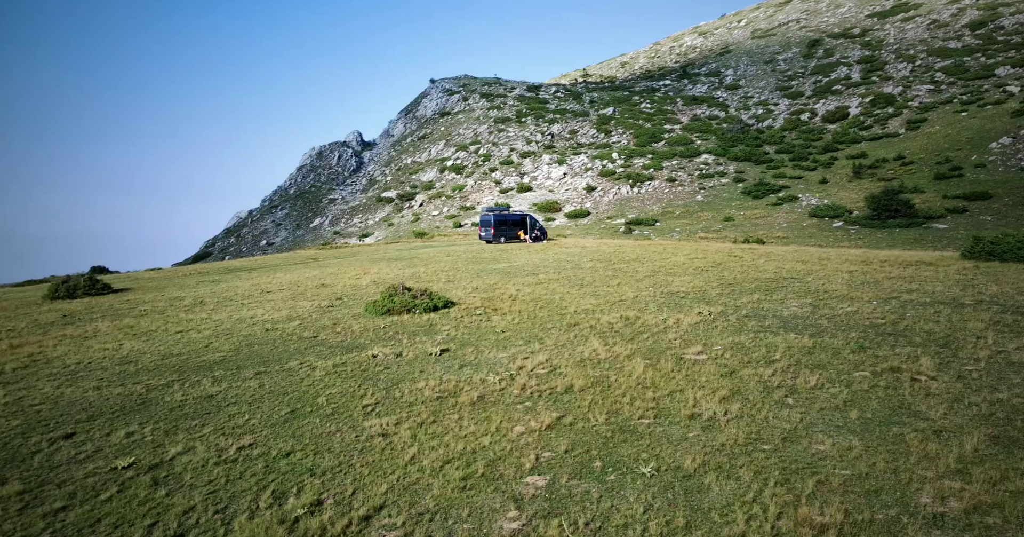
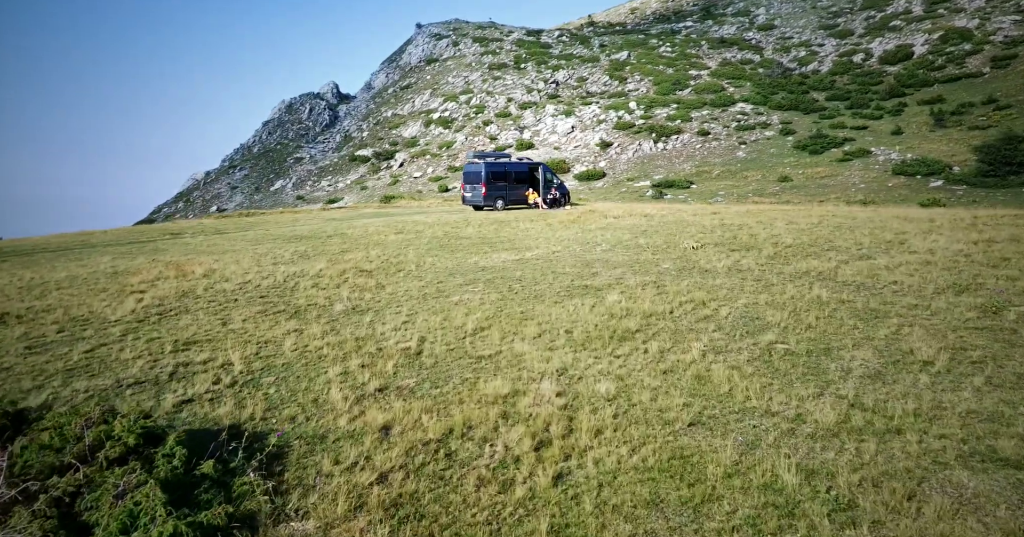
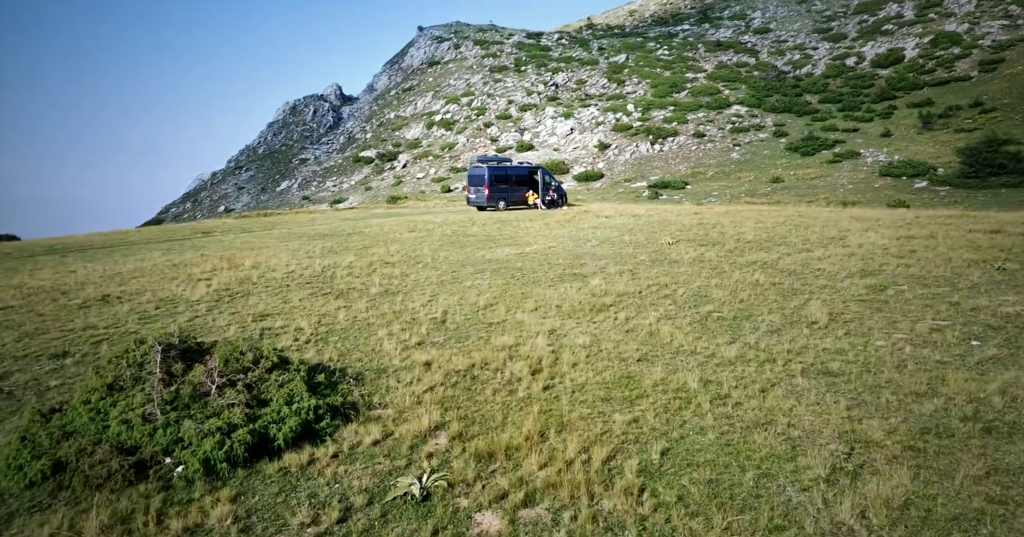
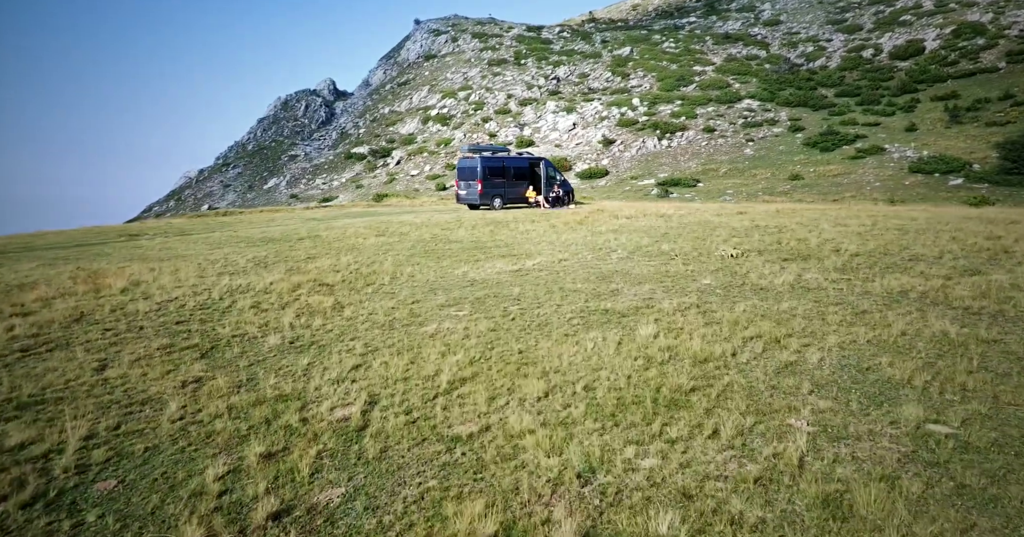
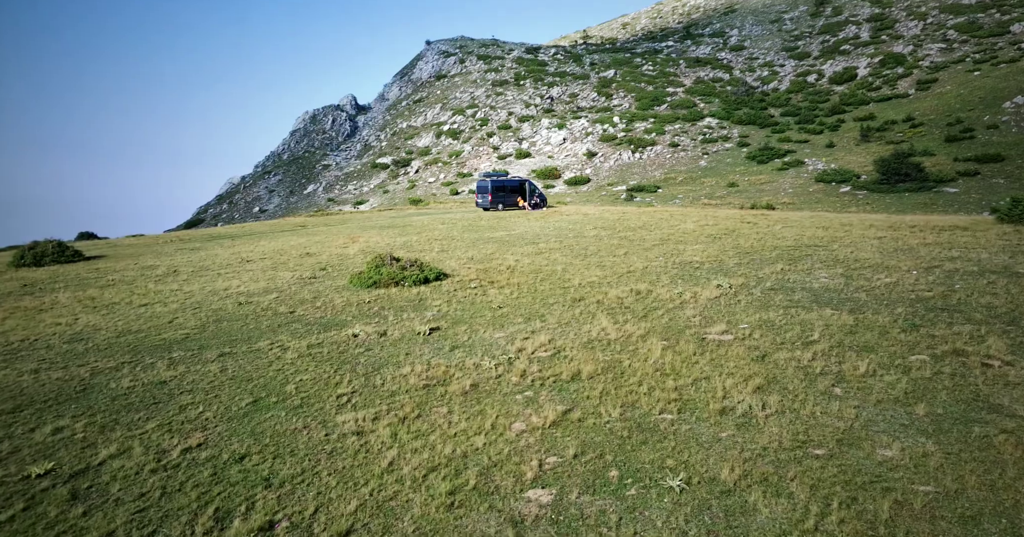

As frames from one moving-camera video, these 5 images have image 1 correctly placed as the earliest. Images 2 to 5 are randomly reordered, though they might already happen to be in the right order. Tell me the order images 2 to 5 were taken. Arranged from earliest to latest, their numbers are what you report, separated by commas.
5, 3, 2, 4
